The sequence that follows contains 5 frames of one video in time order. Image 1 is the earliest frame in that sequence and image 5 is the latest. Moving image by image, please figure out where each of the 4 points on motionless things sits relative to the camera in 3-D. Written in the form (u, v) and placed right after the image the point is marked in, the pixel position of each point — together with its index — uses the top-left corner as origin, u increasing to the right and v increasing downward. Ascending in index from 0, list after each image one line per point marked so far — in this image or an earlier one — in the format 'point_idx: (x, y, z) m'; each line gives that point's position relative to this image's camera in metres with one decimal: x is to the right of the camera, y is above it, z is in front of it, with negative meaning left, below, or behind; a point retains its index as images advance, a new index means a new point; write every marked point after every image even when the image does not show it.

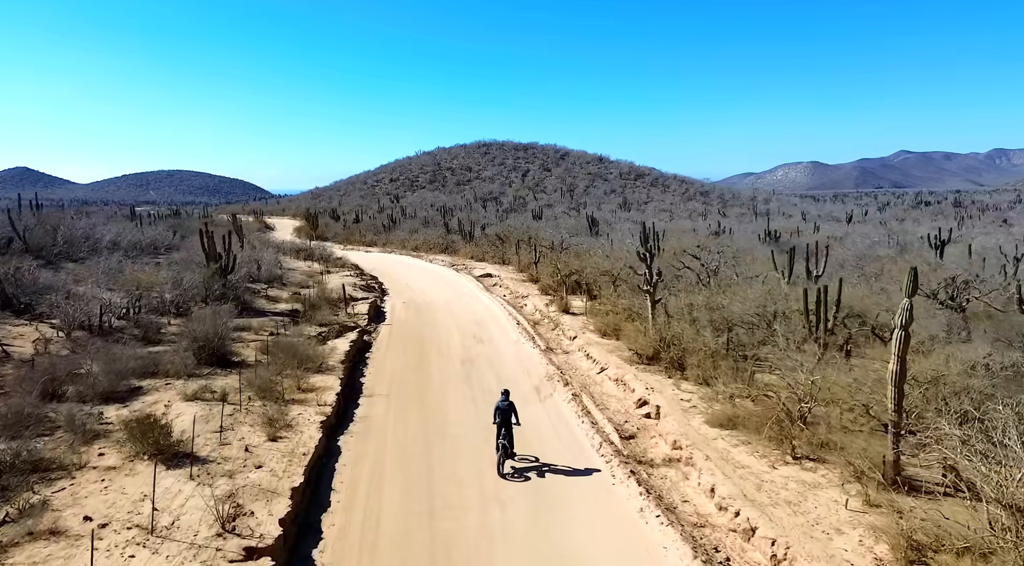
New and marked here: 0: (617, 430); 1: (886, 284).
0: (+1.8, -2.5, +10.6) m
1: (+10.9, 0.0, +18.7) m
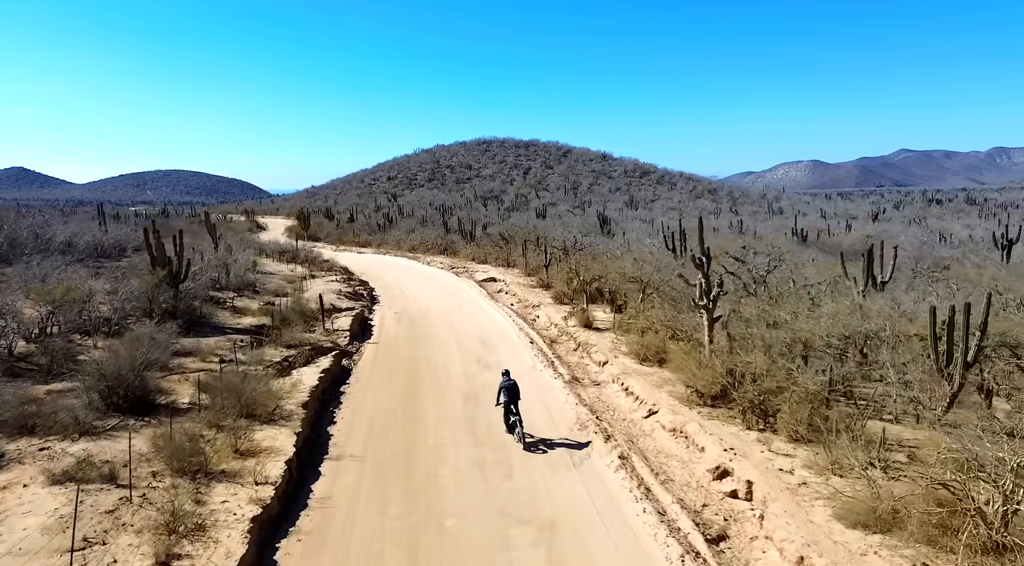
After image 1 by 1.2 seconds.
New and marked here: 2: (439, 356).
0: (+2.1, -2.7, +7.2) m
1: (+11.2, -0.3, +15.2) m
2: (-1.7, -1.7, +15.6) m
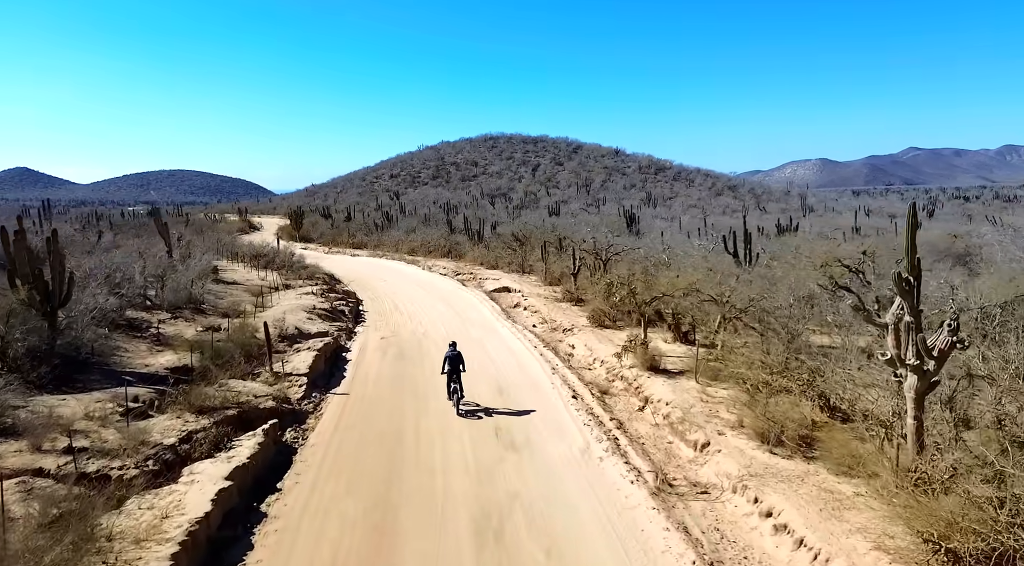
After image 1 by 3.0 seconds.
0: (+2.6, -3.1, +1.8) m
1: (+11.8, -0.7, +9.8) m
2: (-1.2, -2.1, +10.3) m
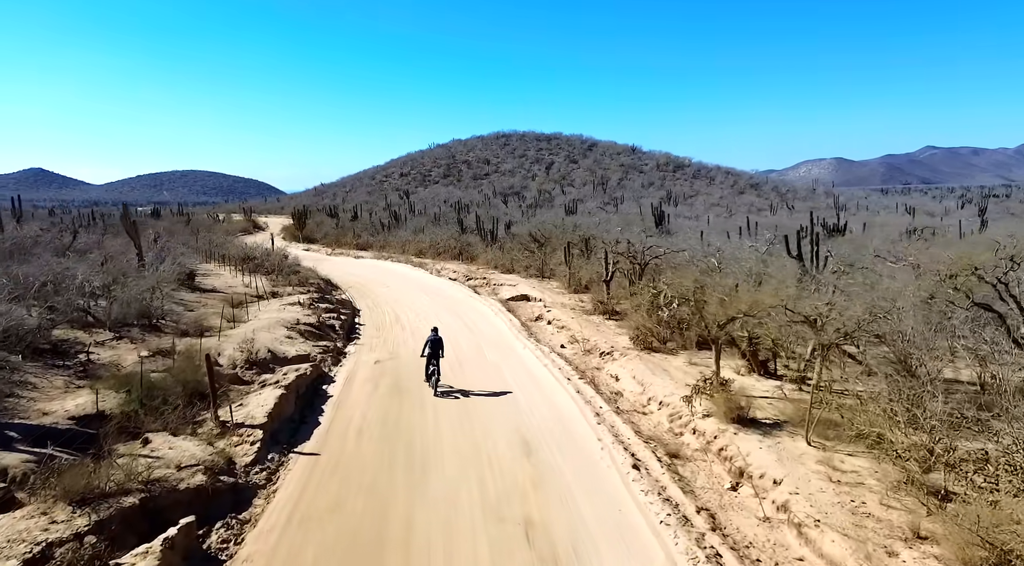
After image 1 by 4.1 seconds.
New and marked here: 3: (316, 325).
0: (+2.8, -3.4, -1.4) m
1: (+12.1, -0.9, +6.4) m
2: (-0.8, -2.4, +7.1) m
3: (-4.9, -1.0, +16.0) m
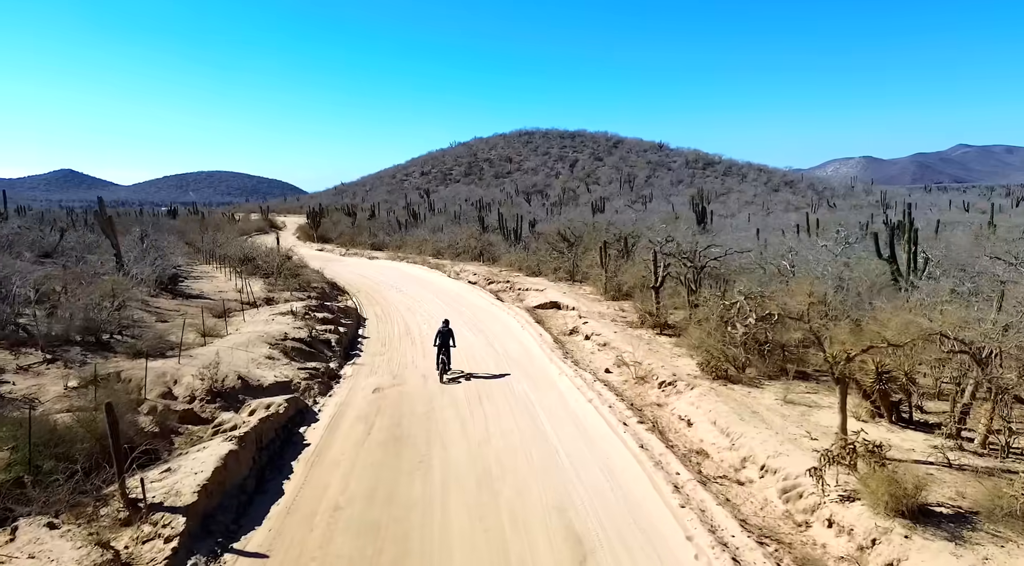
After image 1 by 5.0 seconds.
0: (+2.9, -3.5, -4.4) m
1: (+12.5, -1.1, +3.1) m
2: (-0.5, -2.5, +4.3) m
3: (-4.2, -1.2, +13.3) m
